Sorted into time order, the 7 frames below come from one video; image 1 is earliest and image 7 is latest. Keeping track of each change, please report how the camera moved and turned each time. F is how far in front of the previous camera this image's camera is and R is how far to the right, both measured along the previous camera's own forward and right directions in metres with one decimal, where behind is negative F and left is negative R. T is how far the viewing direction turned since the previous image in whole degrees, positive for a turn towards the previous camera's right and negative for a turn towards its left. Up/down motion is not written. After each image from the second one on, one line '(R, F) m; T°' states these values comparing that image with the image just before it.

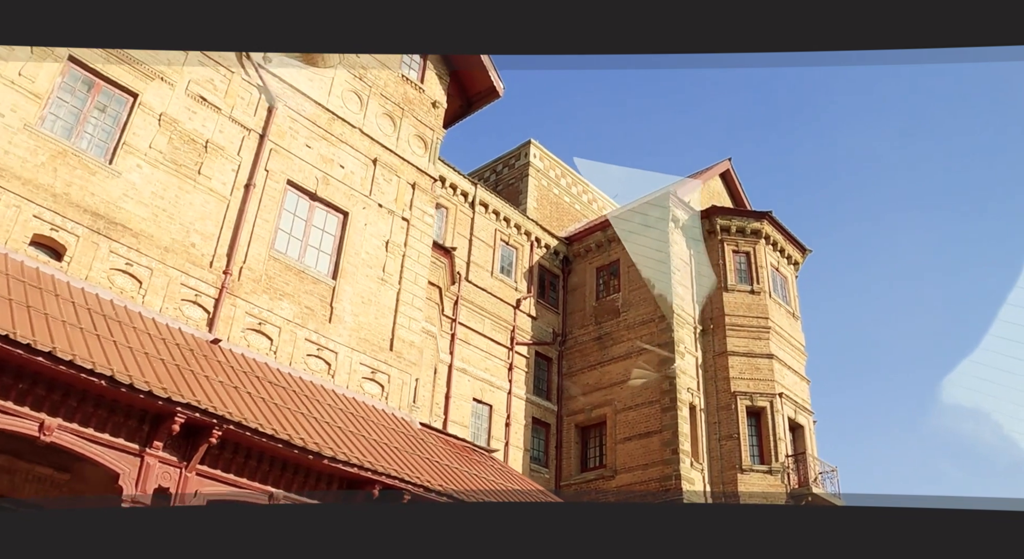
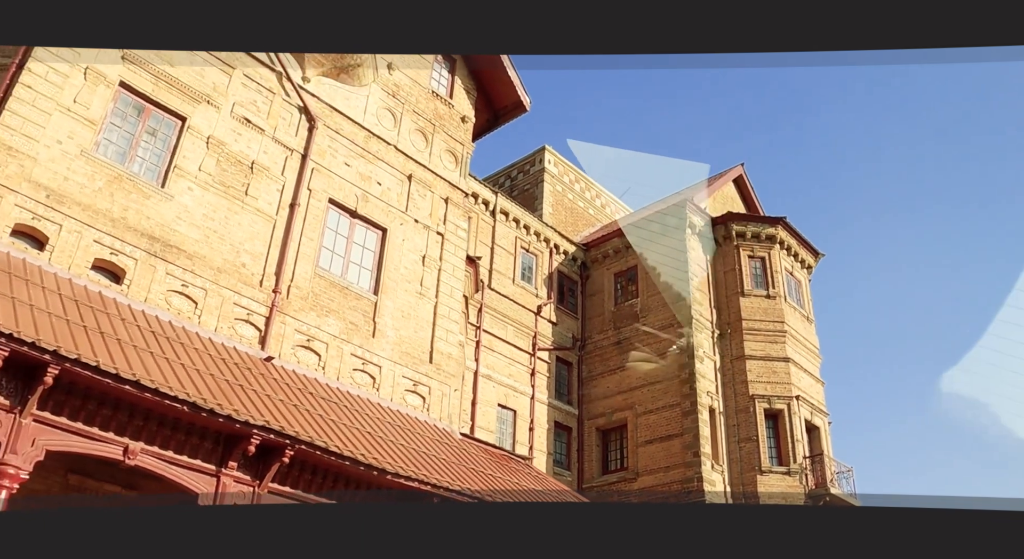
(-0.7, -0.4) m; +1°
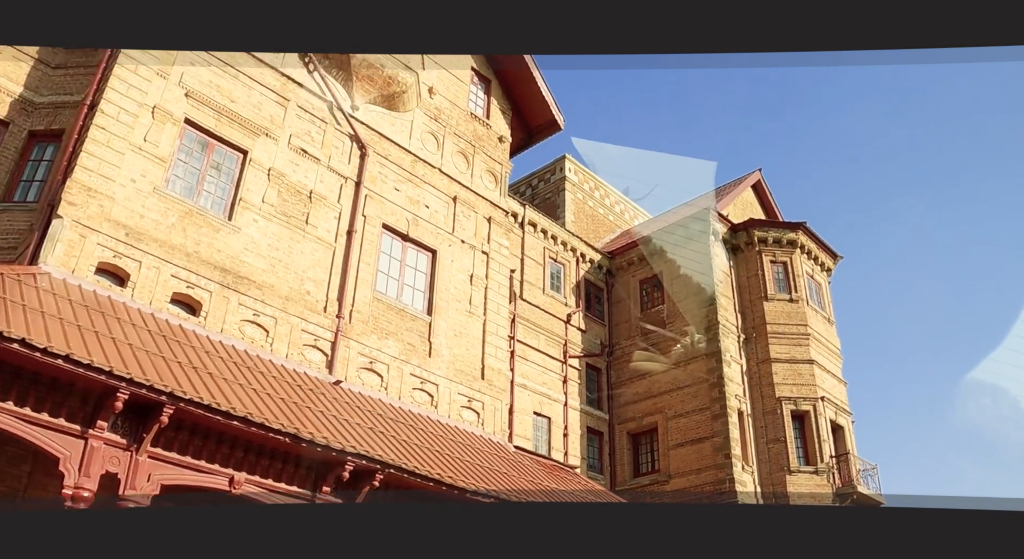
(-0.9, -0.5) m; +1°
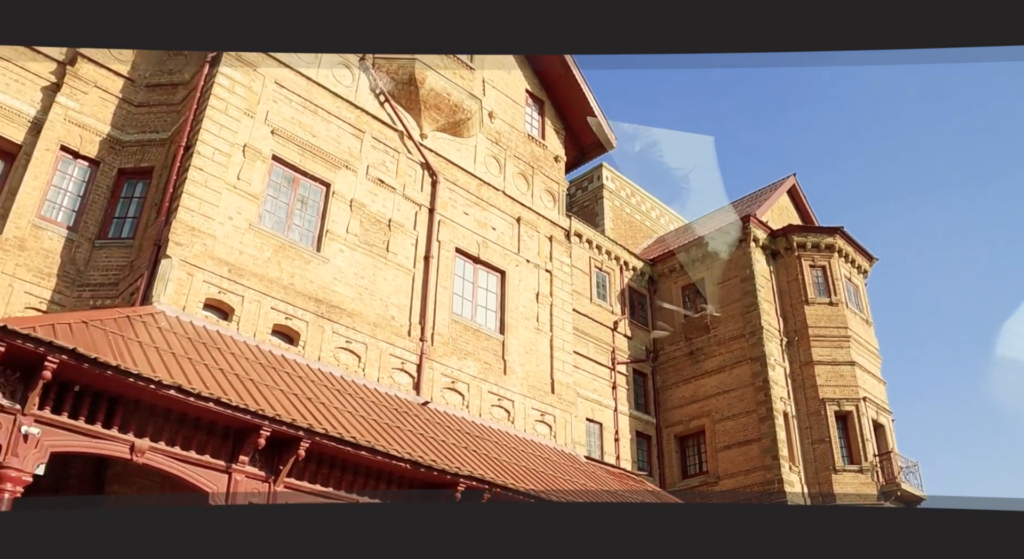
(-1.1, -0.6) m; 0°
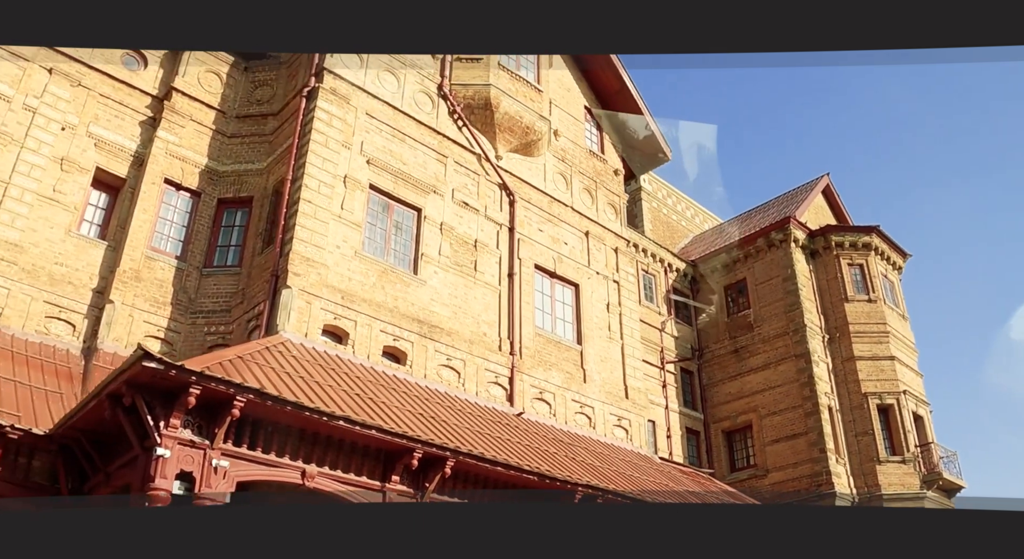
(-1.5, -0.7) m; +1°
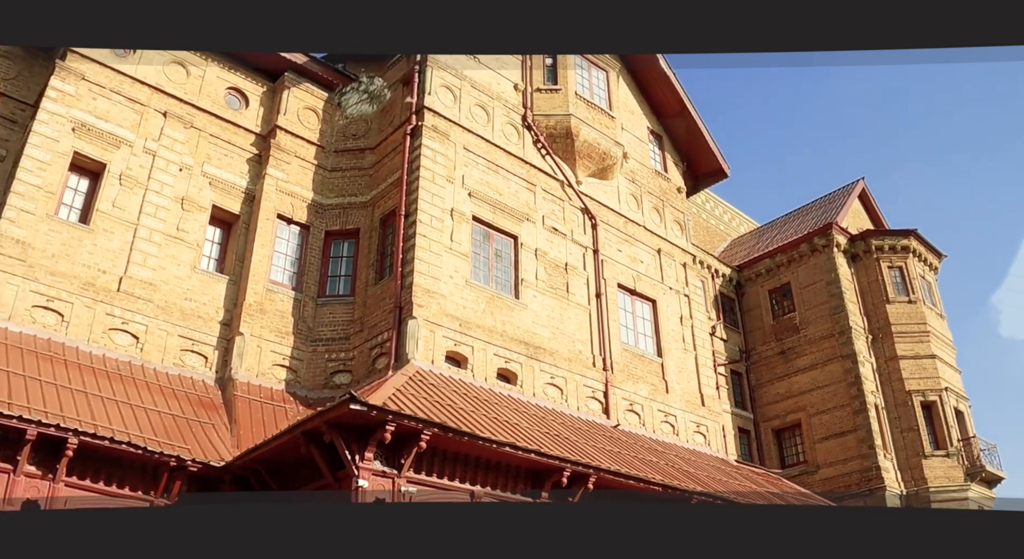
(-1.8, -0.9) m; +1°
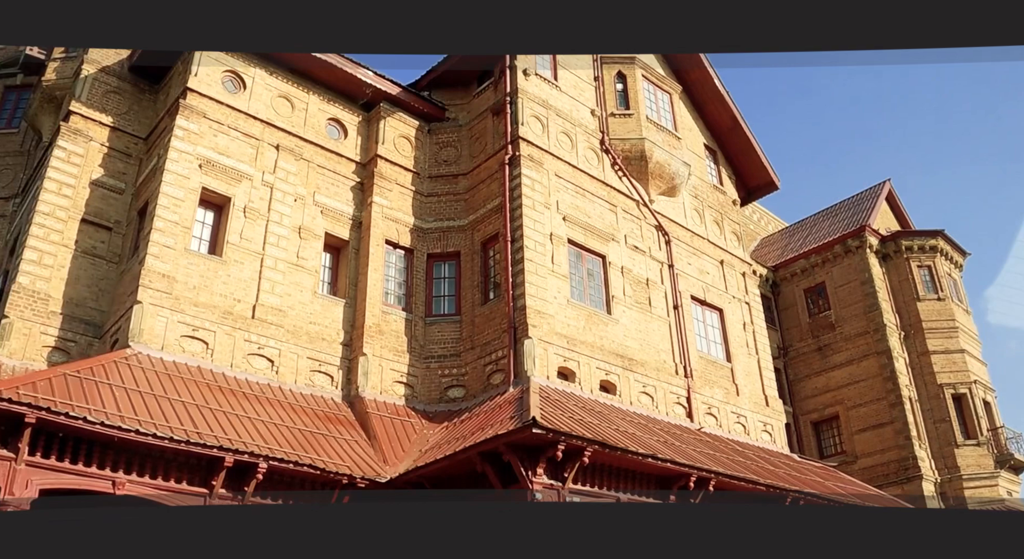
(-2.1, -1.1) m; +2°
